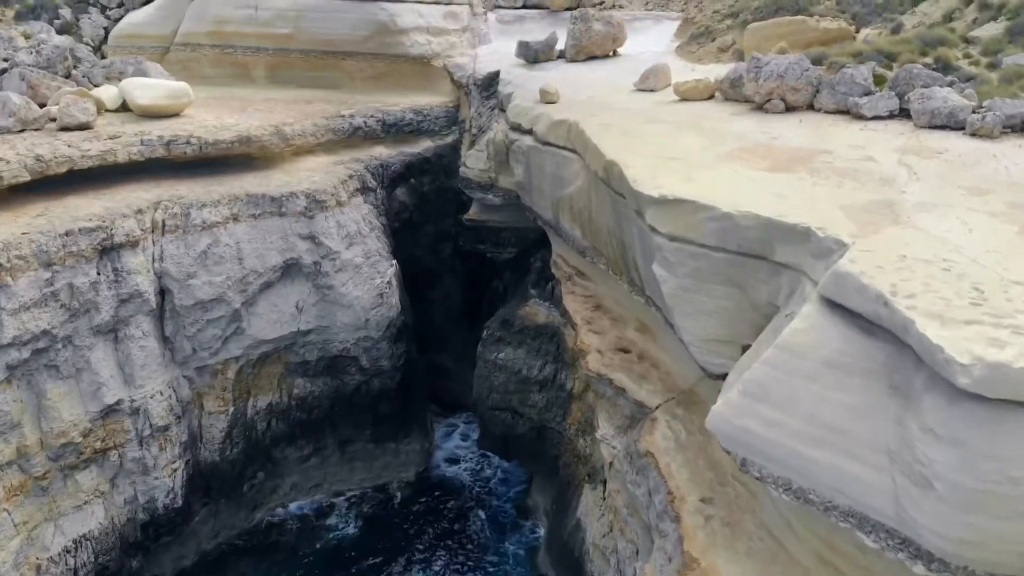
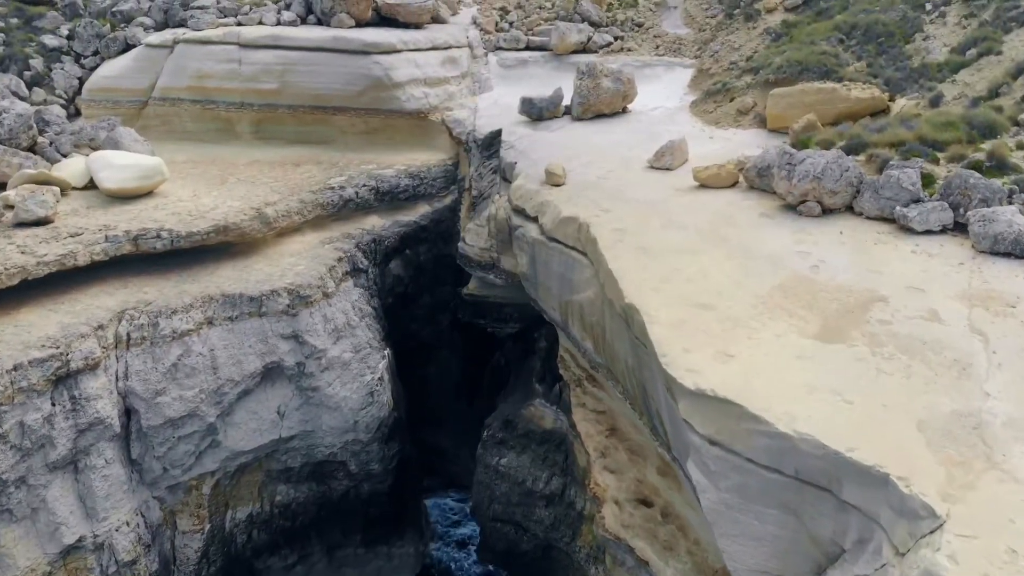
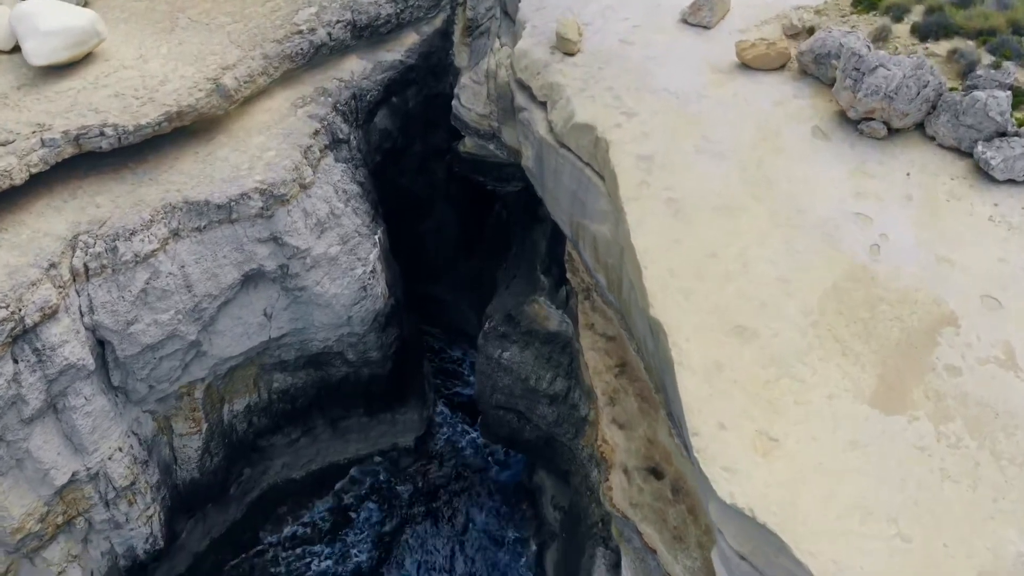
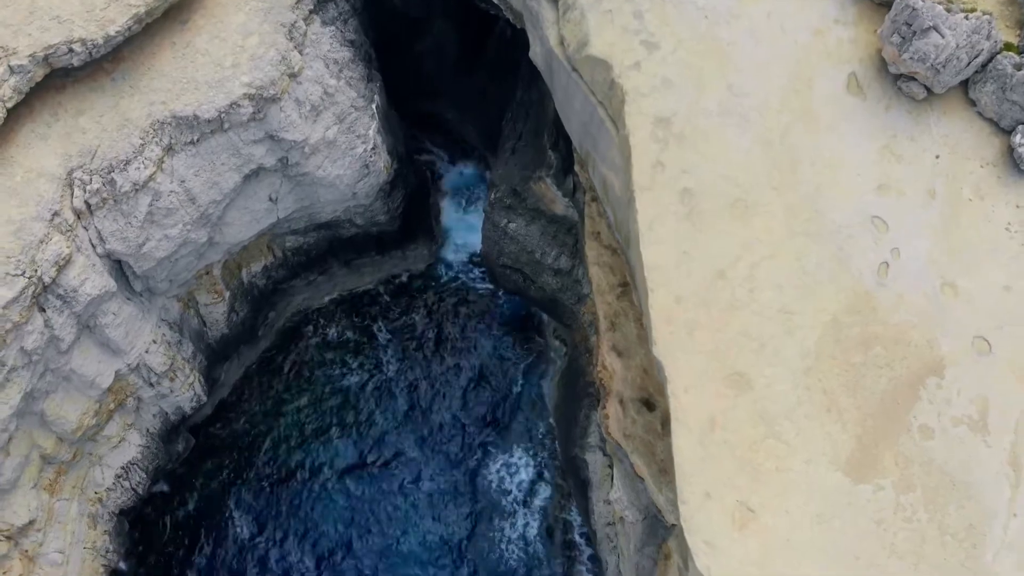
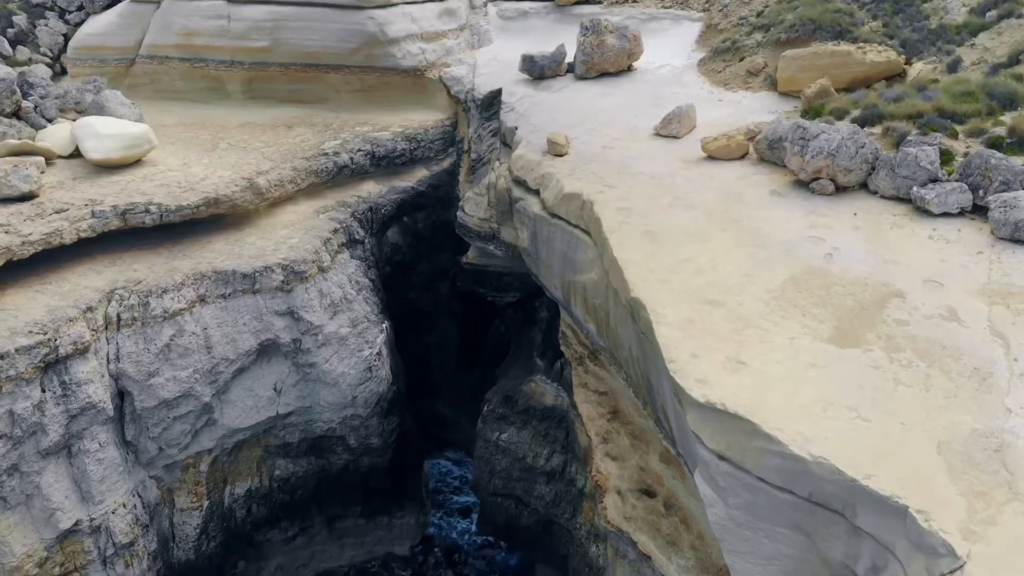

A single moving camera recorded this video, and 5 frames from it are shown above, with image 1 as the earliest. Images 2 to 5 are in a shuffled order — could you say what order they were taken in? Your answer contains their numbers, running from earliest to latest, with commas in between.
2, 5, 3, 4
